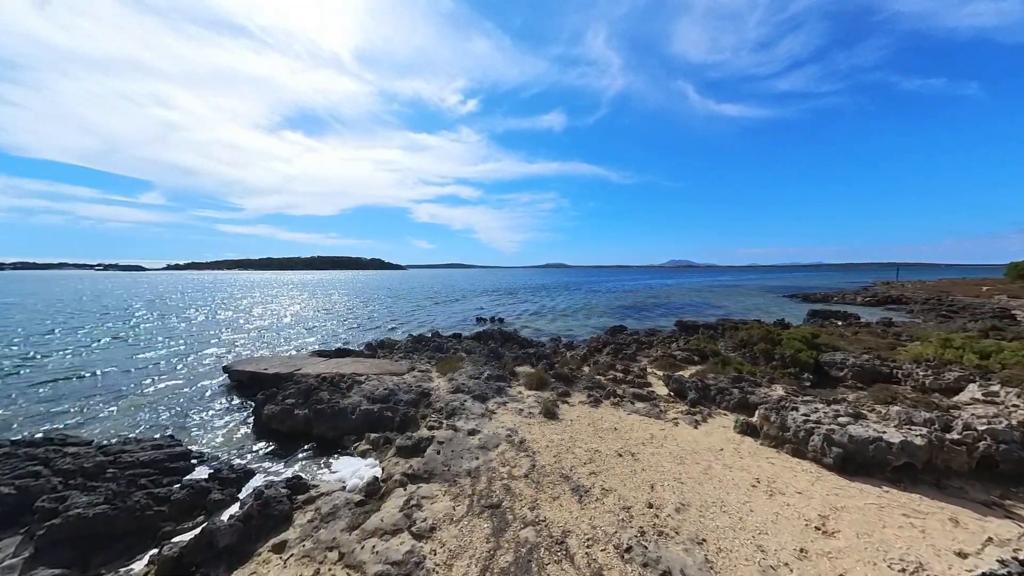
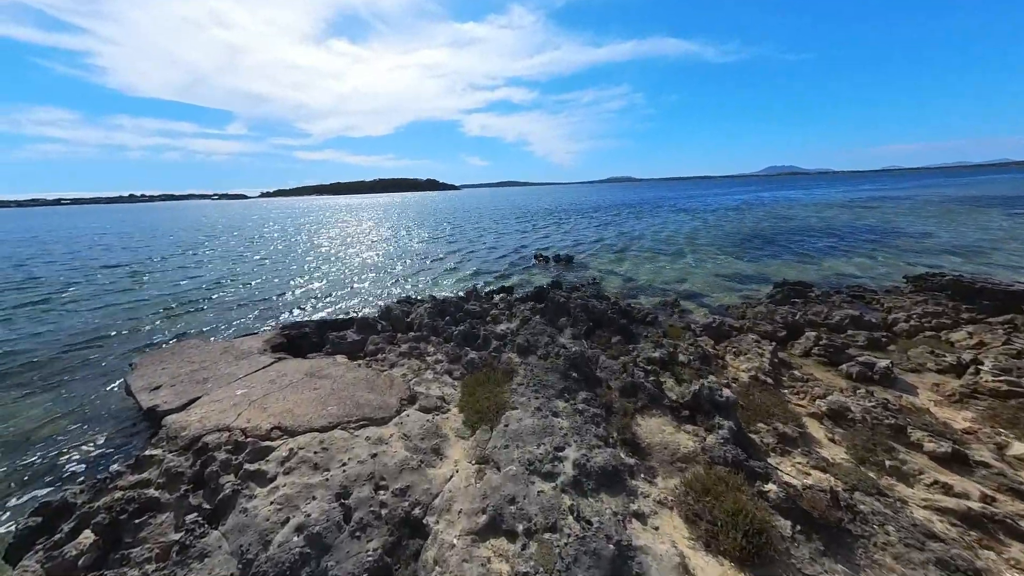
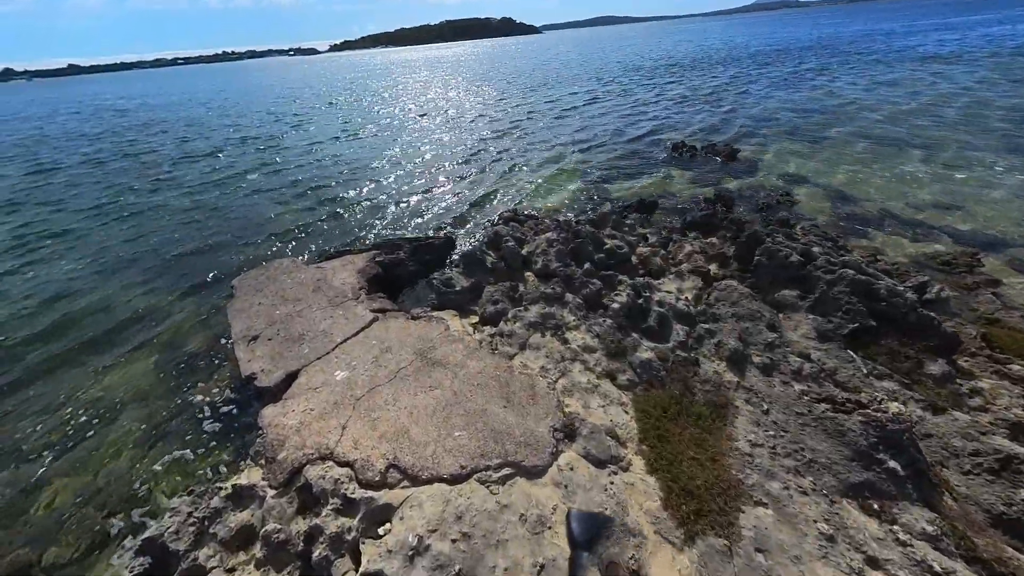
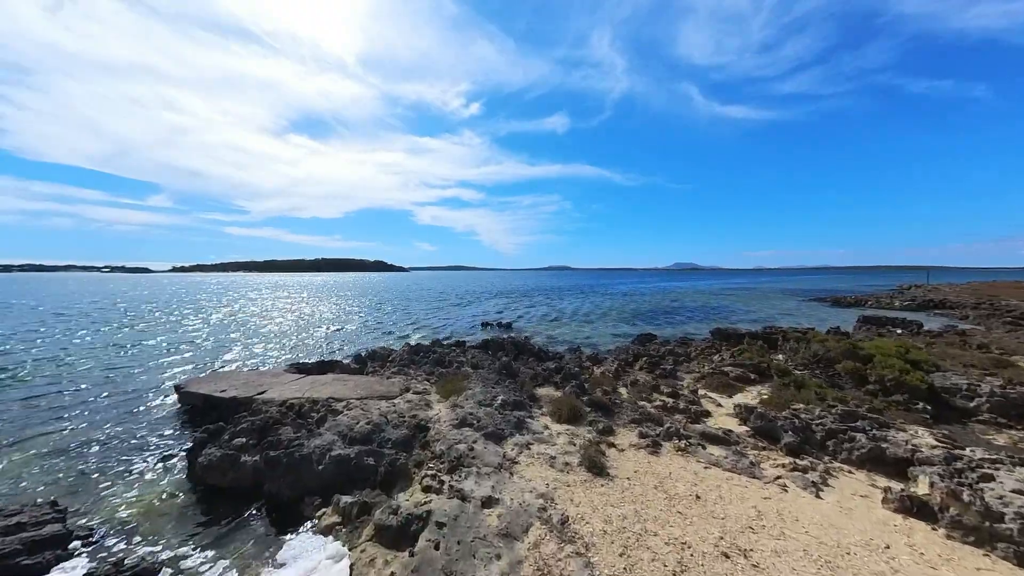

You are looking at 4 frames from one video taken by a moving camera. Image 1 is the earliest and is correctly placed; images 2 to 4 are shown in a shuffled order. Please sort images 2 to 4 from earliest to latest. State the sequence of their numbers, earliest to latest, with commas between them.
4, 2, 3
